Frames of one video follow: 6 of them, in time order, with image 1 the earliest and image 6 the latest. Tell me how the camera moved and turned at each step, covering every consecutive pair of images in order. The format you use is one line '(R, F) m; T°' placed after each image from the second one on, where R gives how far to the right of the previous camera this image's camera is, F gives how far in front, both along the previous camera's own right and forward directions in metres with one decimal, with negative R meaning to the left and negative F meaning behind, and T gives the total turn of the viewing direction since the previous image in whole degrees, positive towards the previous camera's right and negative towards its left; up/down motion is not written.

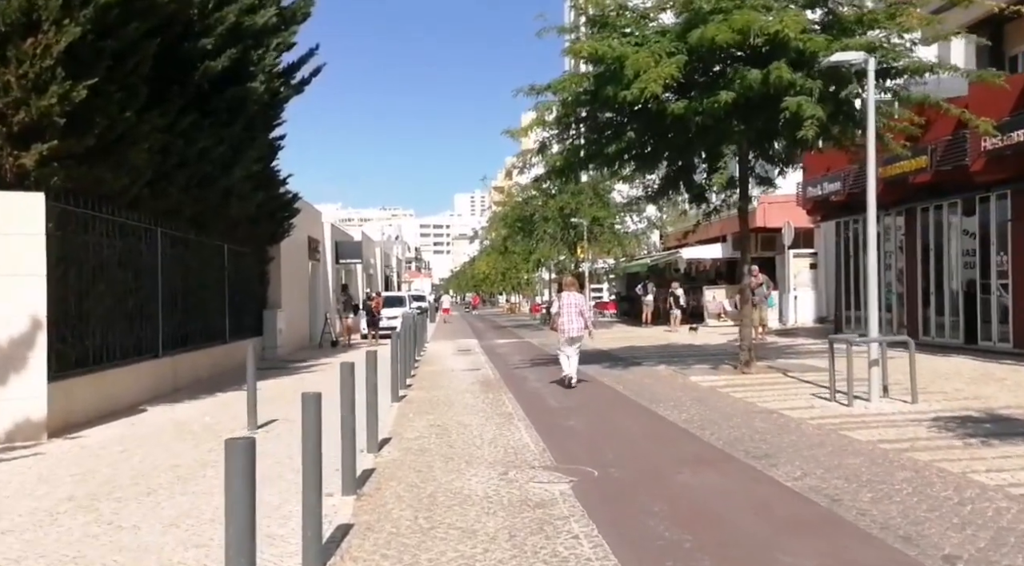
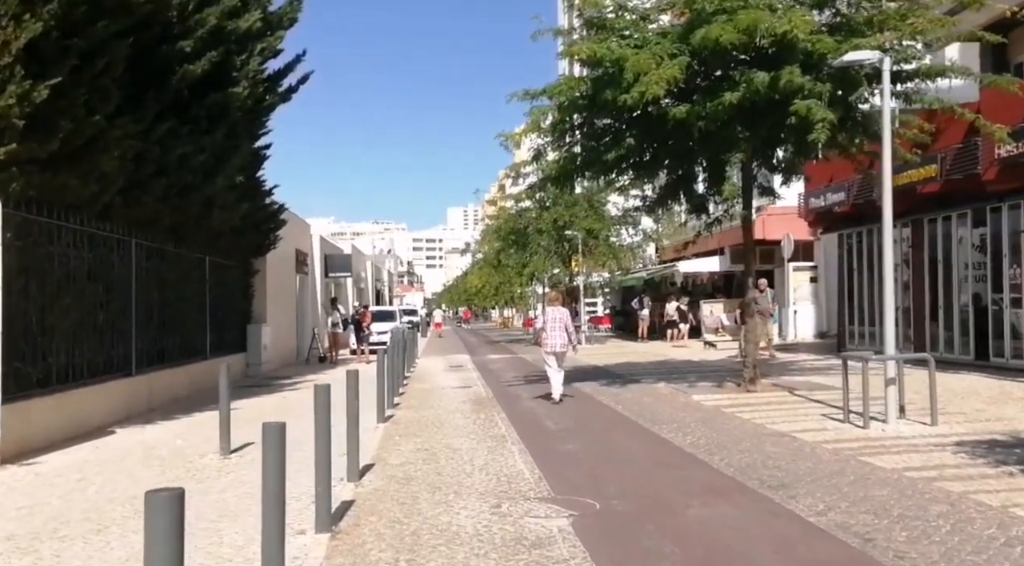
(0.0, +0.6) m; 0°
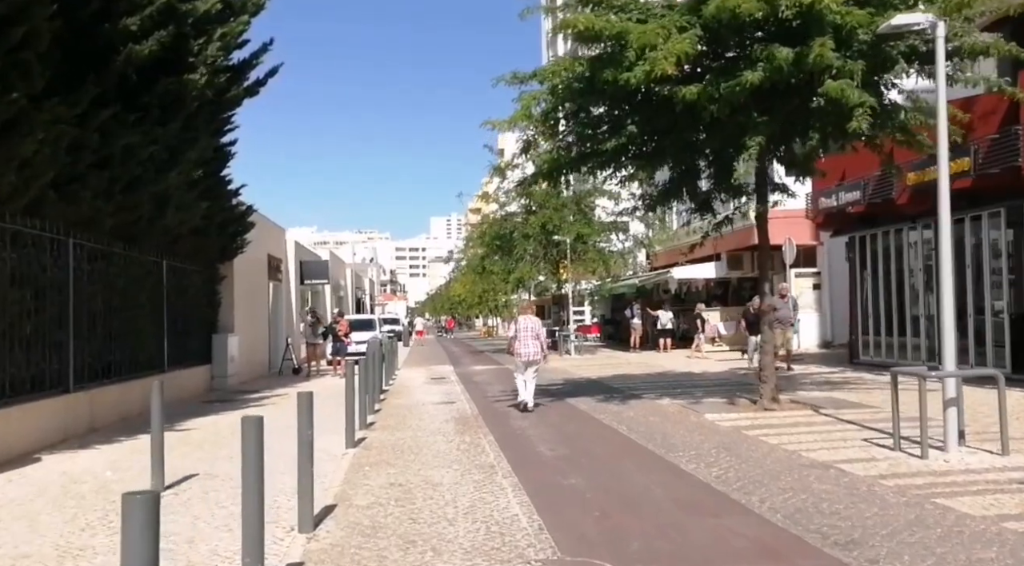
(-0.1, +1.5) m; +1°
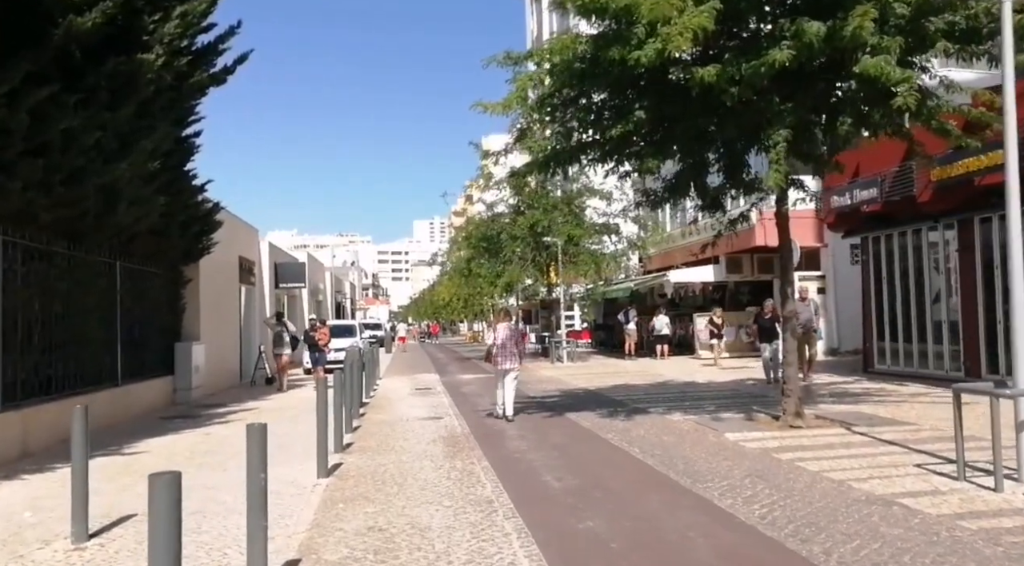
(-0.2, +1.3) m; +1°
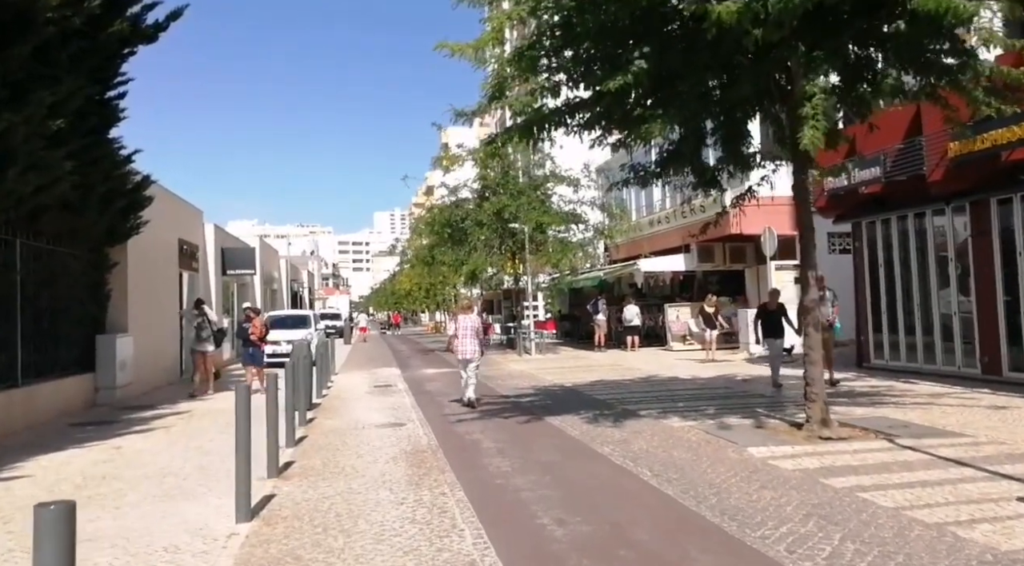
(-0.2, +2.0) m; +3°
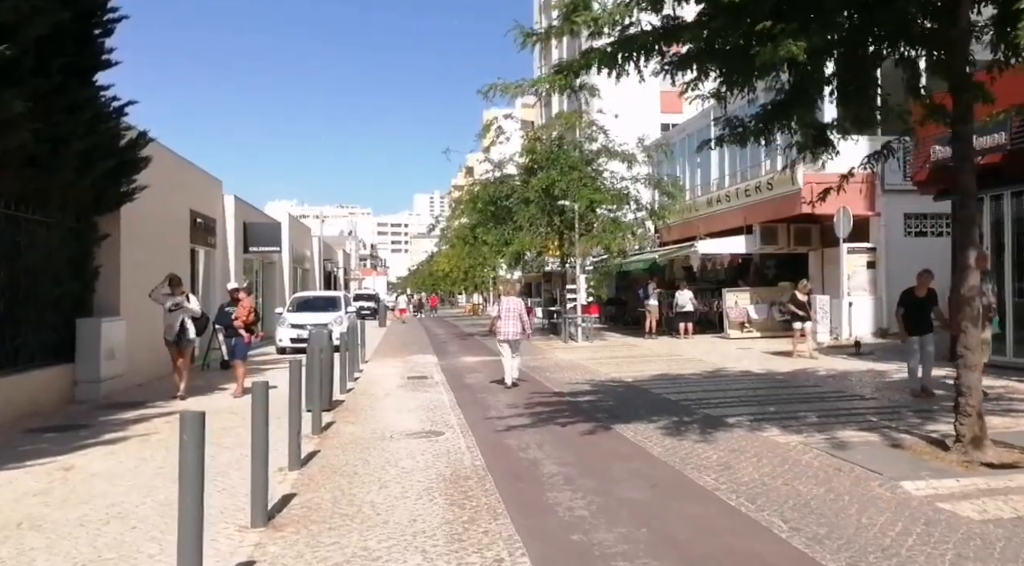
(-0.3, +2.2) m; -3°
